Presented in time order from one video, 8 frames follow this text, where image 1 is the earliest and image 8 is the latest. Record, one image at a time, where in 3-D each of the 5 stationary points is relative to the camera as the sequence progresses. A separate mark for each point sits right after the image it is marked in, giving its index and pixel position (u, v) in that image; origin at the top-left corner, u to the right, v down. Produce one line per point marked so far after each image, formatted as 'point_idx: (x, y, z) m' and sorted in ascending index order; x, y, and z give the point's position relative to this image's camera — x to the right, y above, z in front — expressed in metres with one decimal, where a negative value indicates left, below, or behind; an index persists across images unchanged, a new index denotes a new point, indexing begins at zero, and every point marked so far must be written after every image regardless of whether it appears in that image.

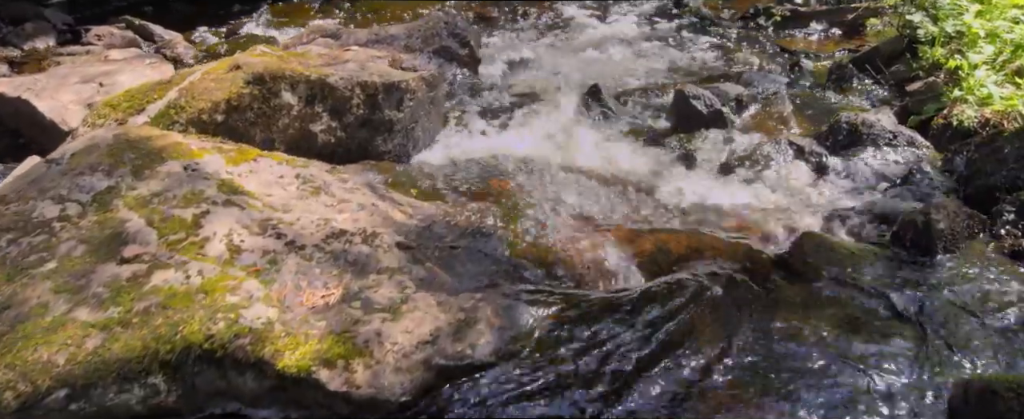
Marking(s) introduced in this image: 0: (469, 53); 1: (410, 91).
0: (-0.5, +1.8, +9.5) m
1: (-0.9, +1.0, +7.0) m
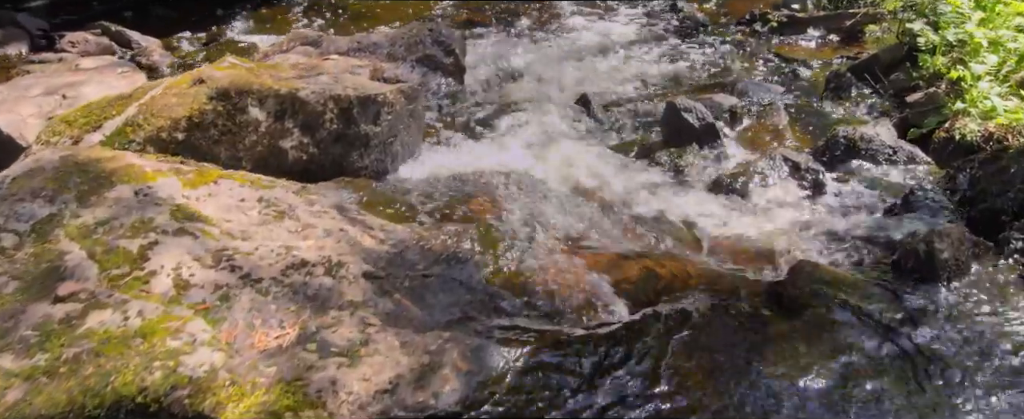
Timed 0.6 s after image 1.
0: (-0.7, +1.7, +9.2) m
1: (-1.0, +0.9, +6.7) m
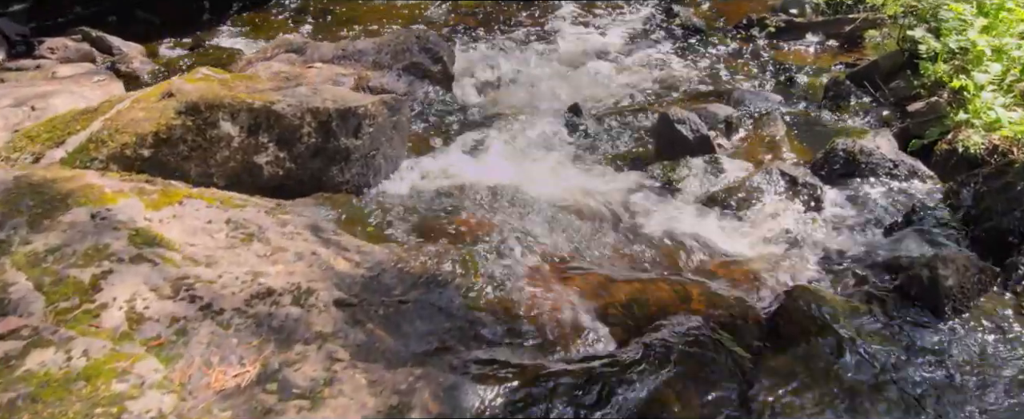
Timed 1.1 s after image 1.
0: (-0.8, +1.5, +8.9) m
1: (-1.1, +0.7, +6.5) m
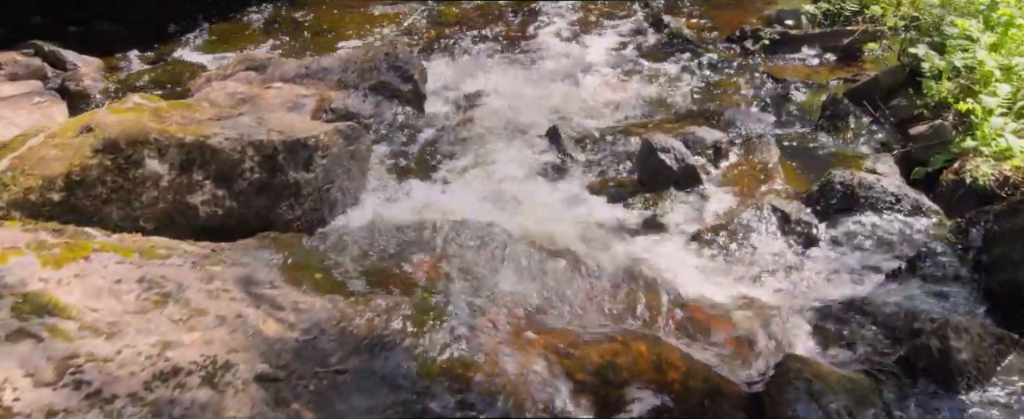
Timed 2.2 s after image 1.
0: (-1.0, +1.2, +8.3) m
1: (-1.4, +0.4, +5.9) m
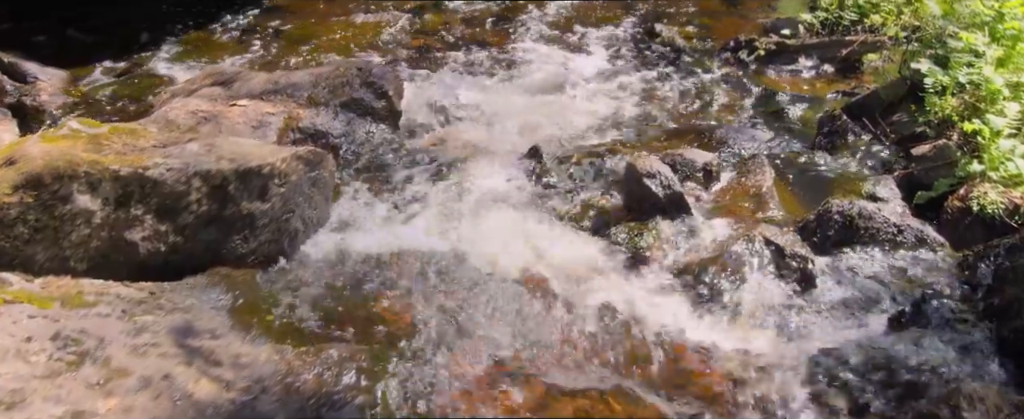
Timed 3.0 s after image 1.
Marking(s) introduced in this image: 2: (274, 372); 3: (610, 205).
0: (-1.2, +1.0, +7.9) m
1: (-1.6, +0.2, +5.4) m
2: (-1.2, -0.8, +4.1) m
3: (+0.8, 0.0, +6.6) m
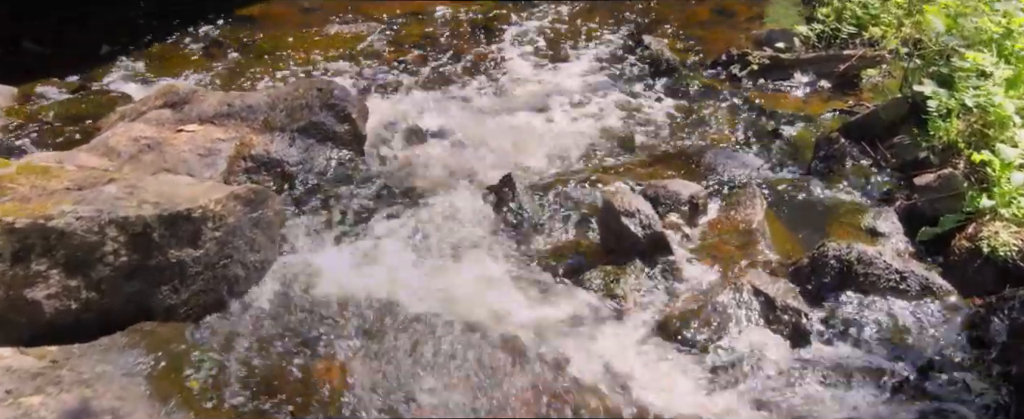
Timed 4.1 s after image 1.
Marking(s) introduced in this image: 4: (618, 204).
0: (-1.5, +0.7, +7.3) m
1: (-1.8, -0.1, +4.9) m
2: (-1.5, -1.1, +3.5) m
3: (+0.6, -0.3, +6.1) m
4: (+0.8, +0.1, +5.8) m
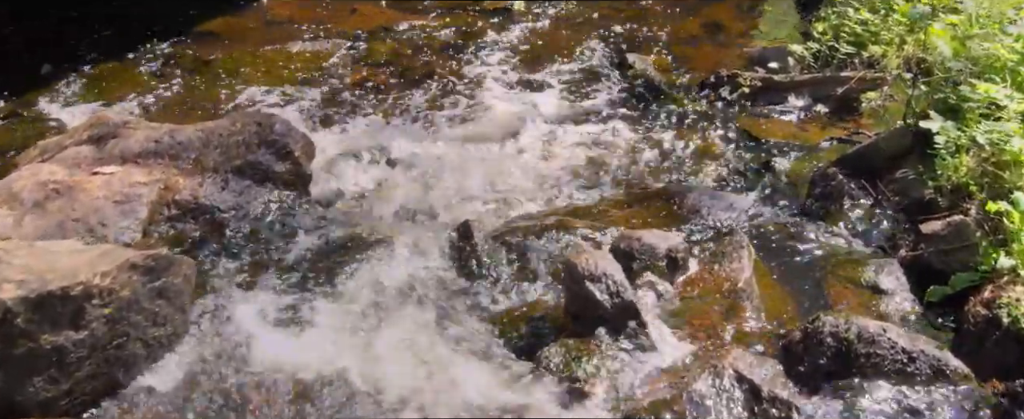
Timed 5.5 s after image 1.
0: (-1.8, +0.3, +6.6) m
1: (-2.1, -0.5, +4.1) m
2: (-1.8, -1.5, +2.8) m
3: (+0.2, -0.7, +5.3) m
4: (+0.4, -0.3, +5.0) m
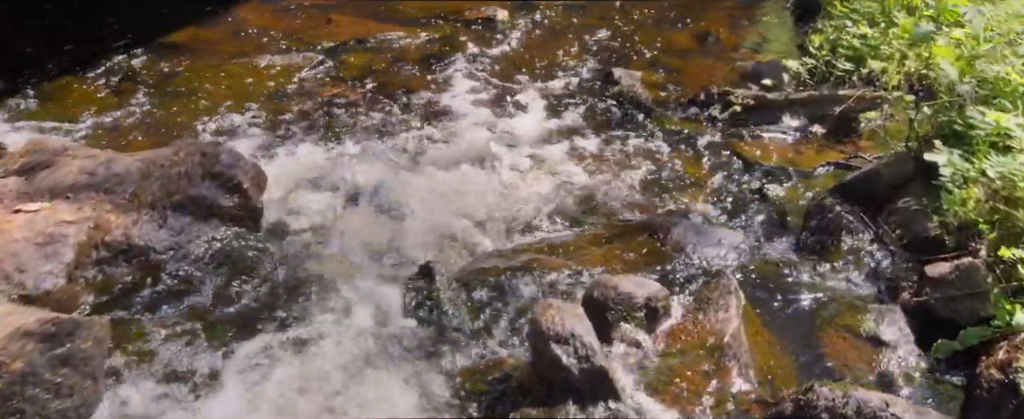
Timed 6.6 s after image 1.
0: (-2.0, +0.1, +6.0) m
1: (-2.4, -0.7, +3.5) m
2: (-2.0, -1.8, +2.2) m
3: (0.0, -0.9, +4.8) m
4: (+0.2, -0.6, +4.5) m
